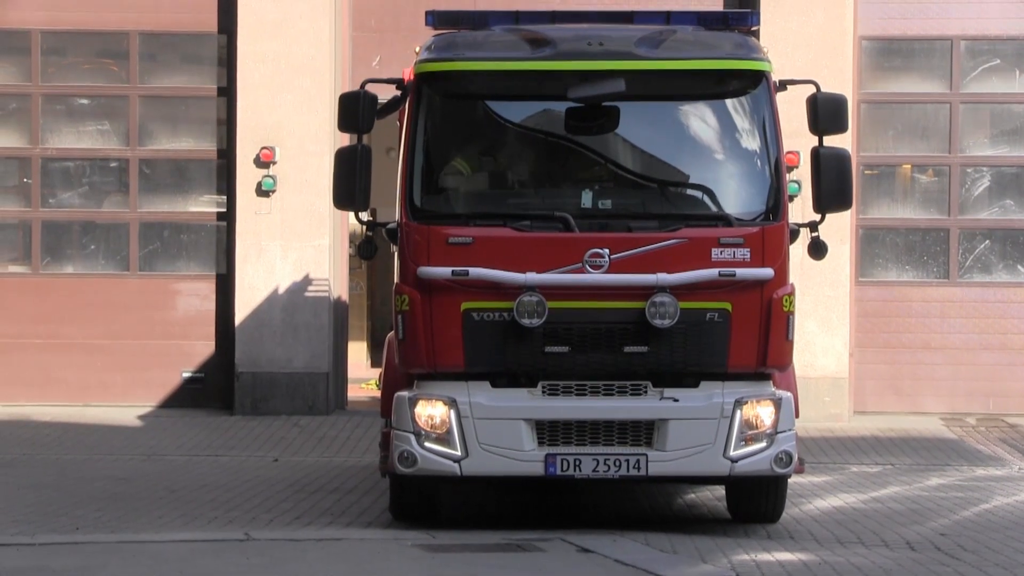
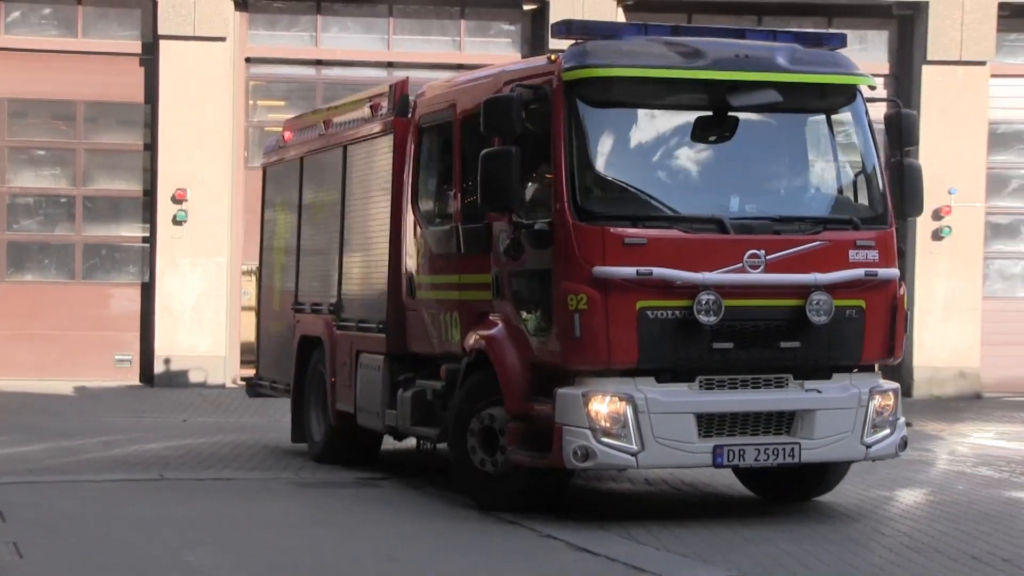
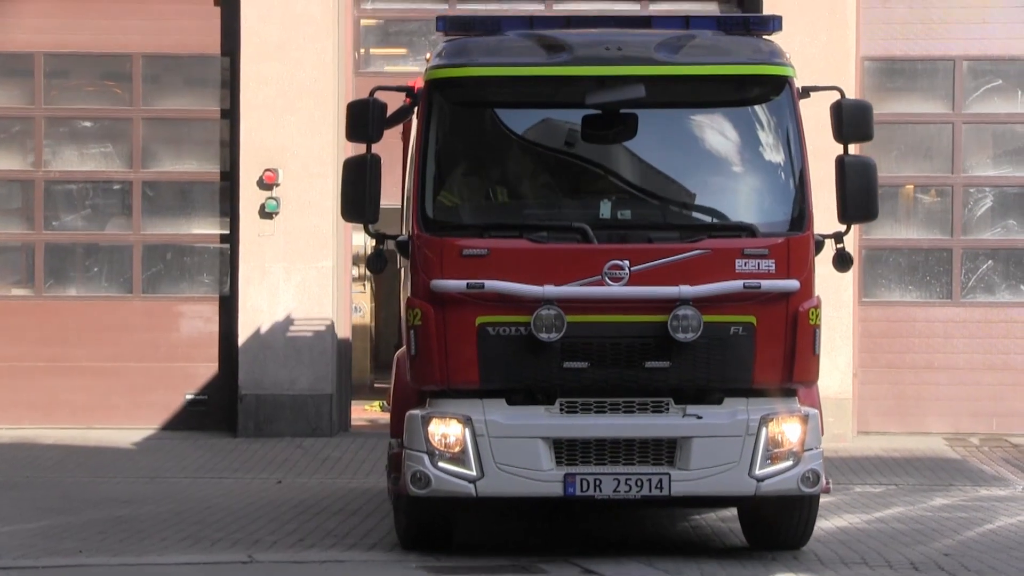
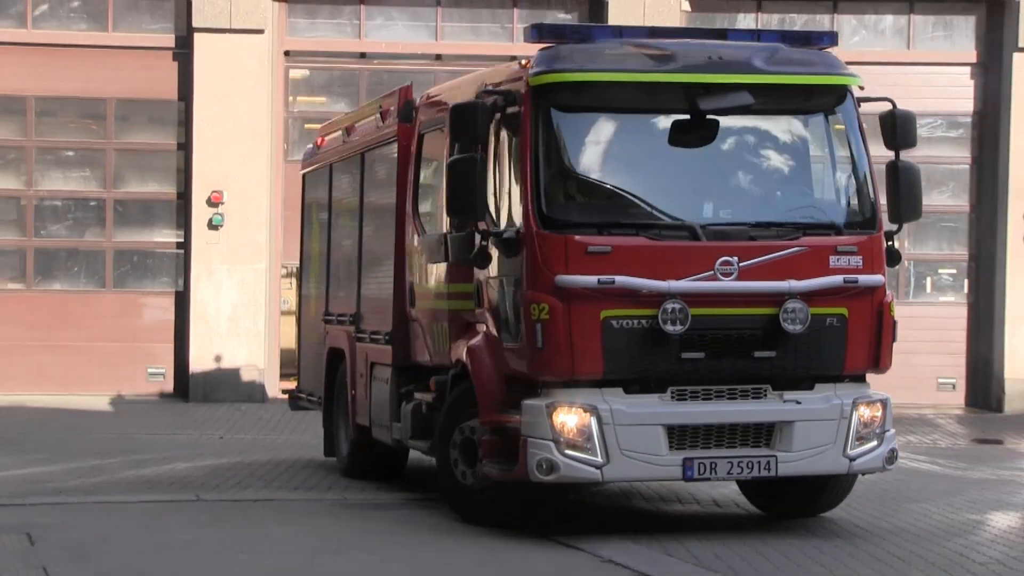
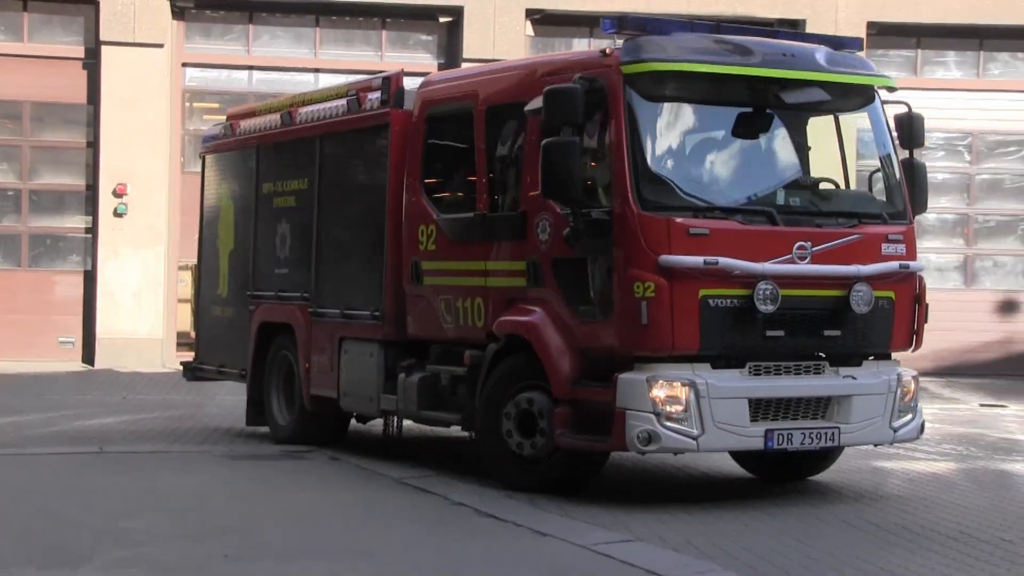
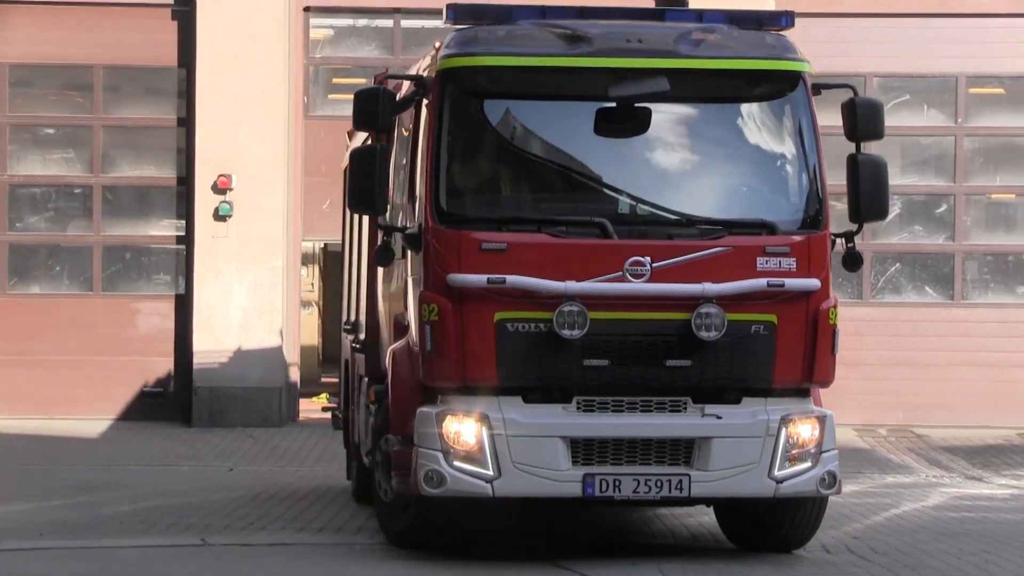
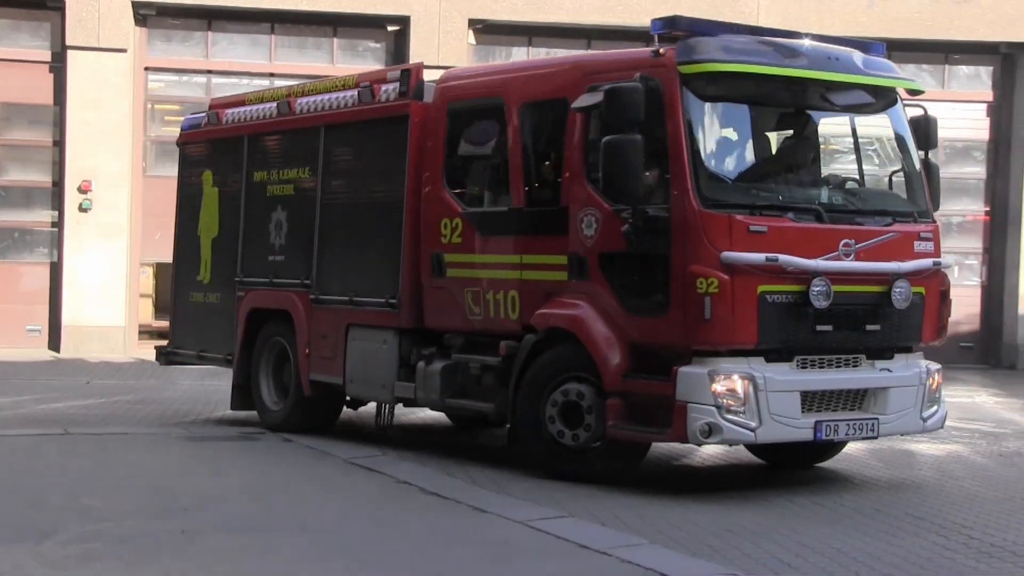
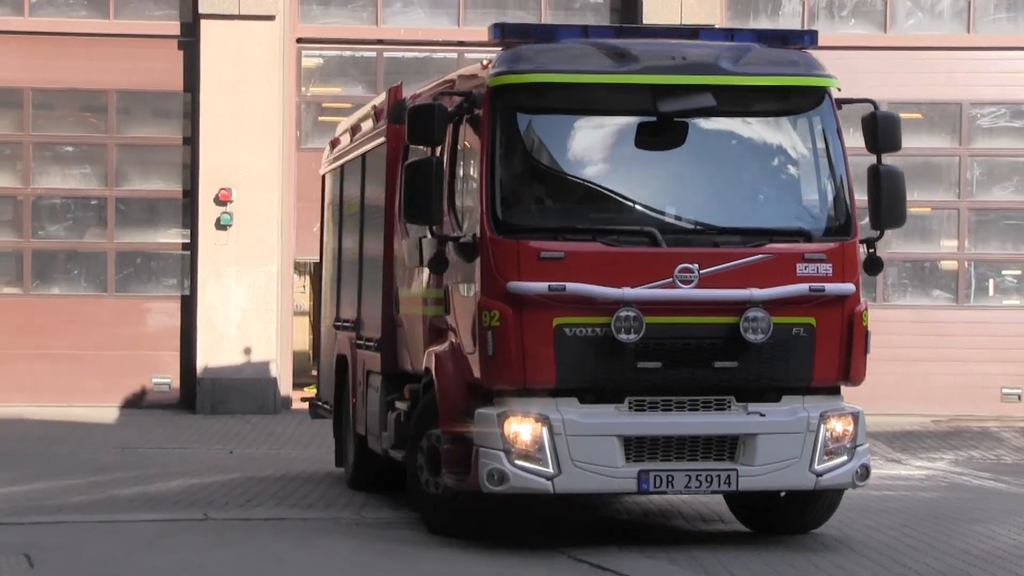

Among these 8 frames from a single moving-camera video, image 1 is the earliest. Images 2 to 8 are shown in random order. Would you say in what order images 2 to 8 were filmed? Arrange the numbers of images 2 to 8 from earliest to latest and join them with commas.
3, 6, 8, 4, 2, 5, 7
